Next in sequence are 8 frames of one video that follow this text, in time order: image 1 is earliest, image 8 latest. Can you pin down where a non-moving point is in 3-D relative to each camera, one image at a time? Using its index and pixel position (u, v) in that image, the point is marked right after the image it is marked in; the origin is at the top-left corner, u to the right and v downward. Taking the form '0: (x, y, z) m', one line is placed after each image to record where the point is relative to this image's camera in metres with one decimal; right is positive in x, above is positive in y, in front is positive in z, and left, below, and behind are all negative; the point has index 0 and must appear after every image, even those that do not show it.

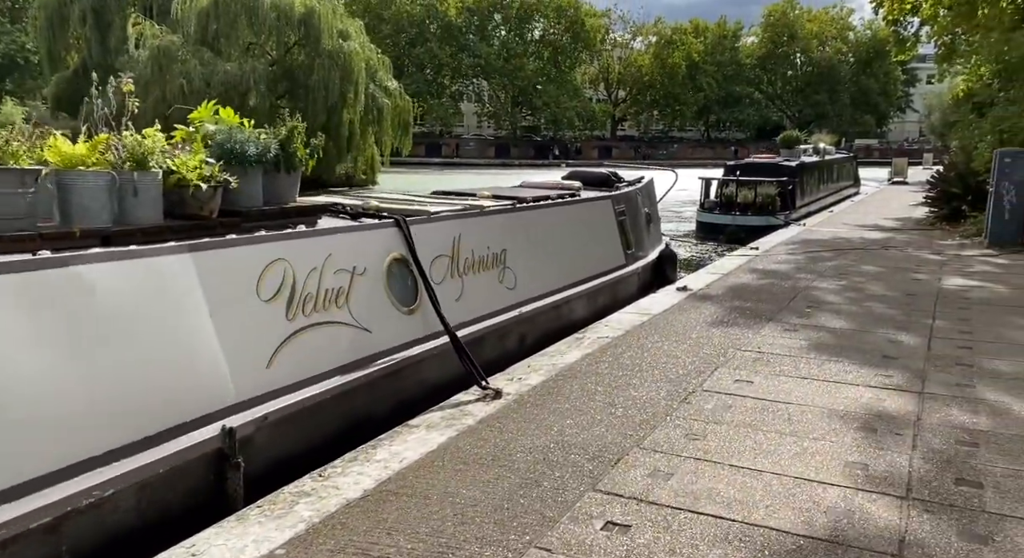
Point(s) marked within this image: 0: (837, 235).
0: (+6.1, +0.8, +15.9) m
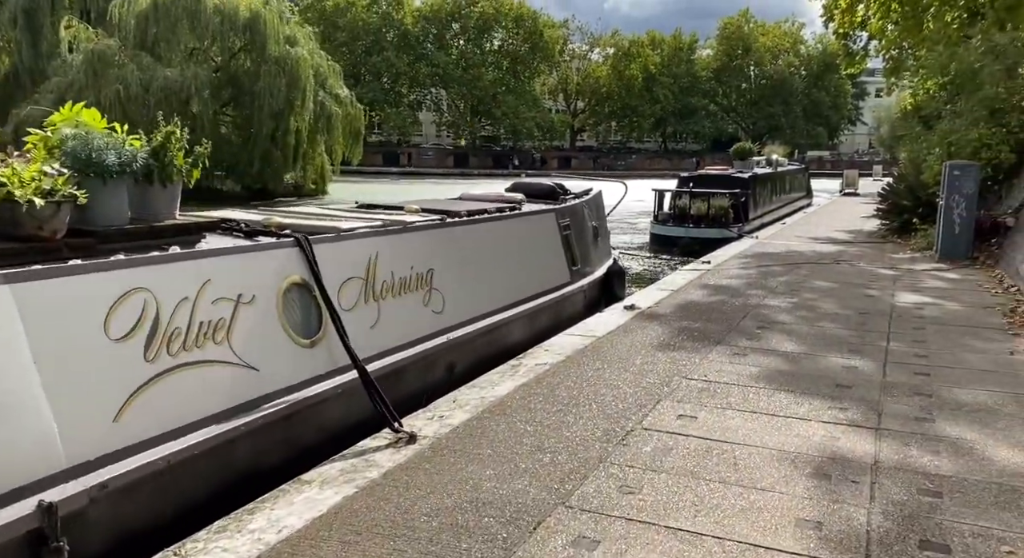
0: (+5.1, +0.6, +15.7) m
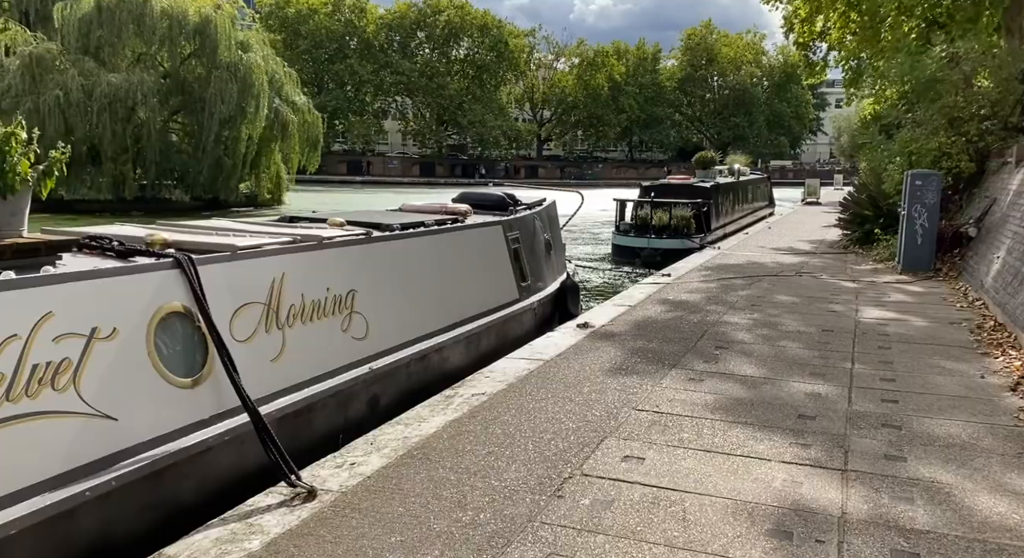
0: (+4.3, +0.4, +15.3) m
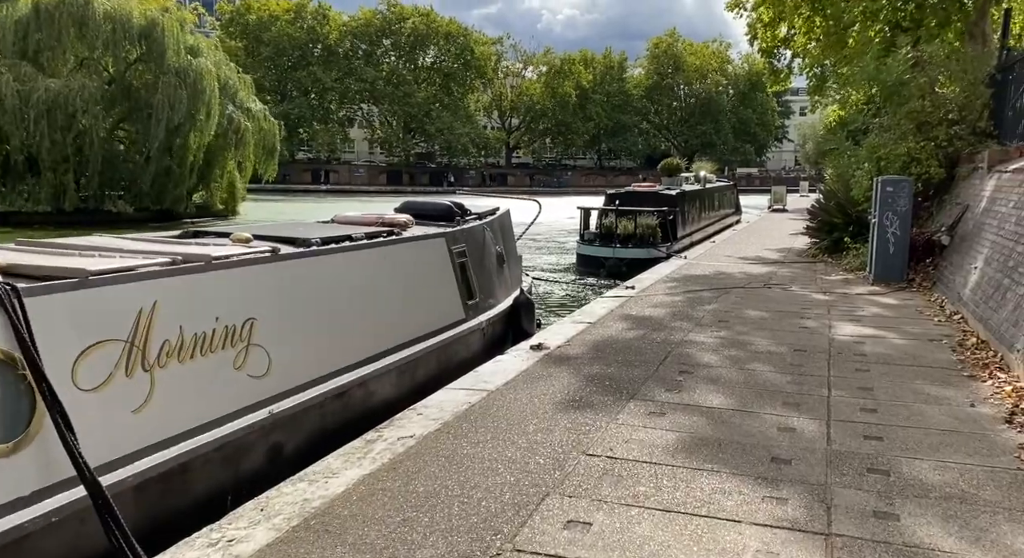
0: (+3.6, +0.2, +14.7) m
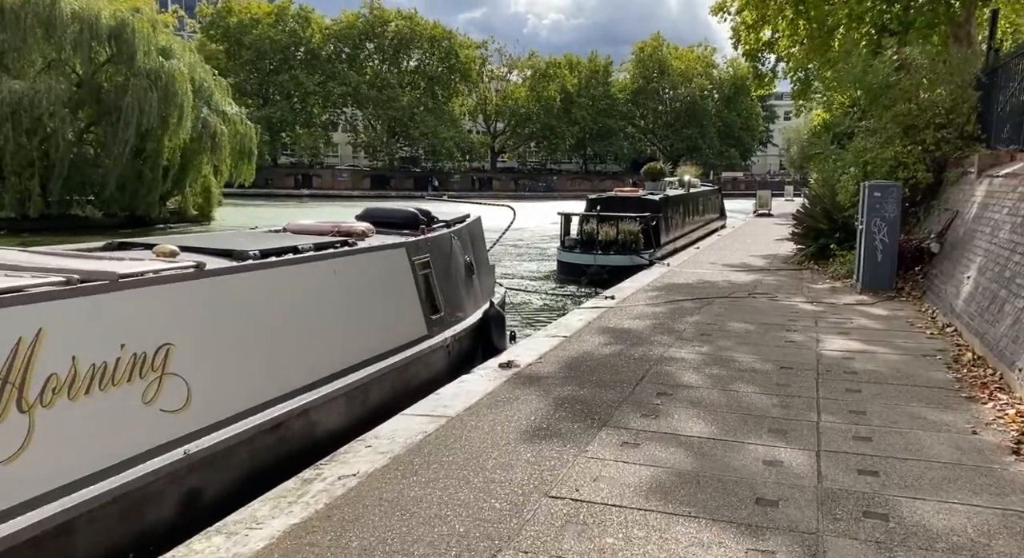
0: (+3.2, 0.0, +14.3) m
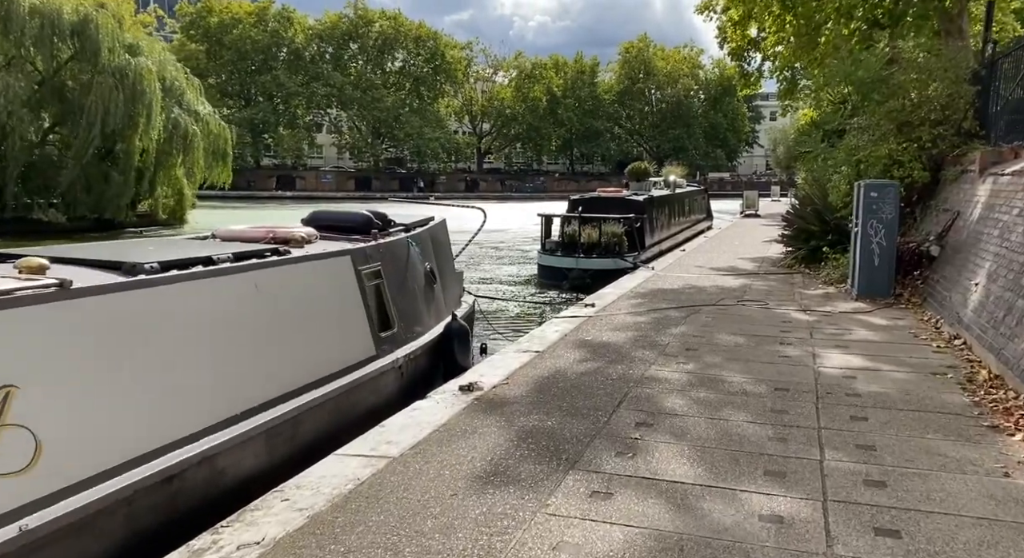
0: (+2.8, -0.1, +13.5) m
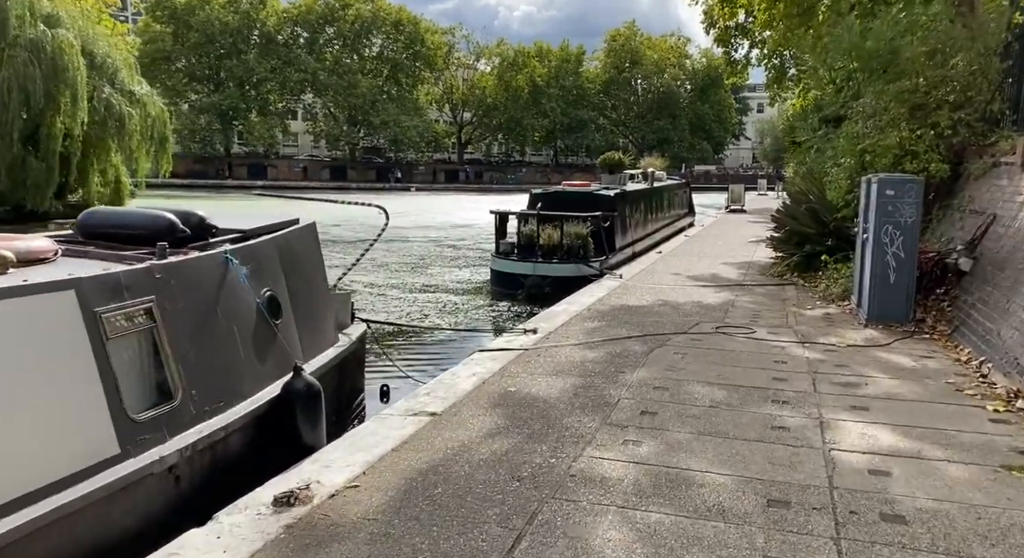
0: (+2.0, -0.2, +11.2) m
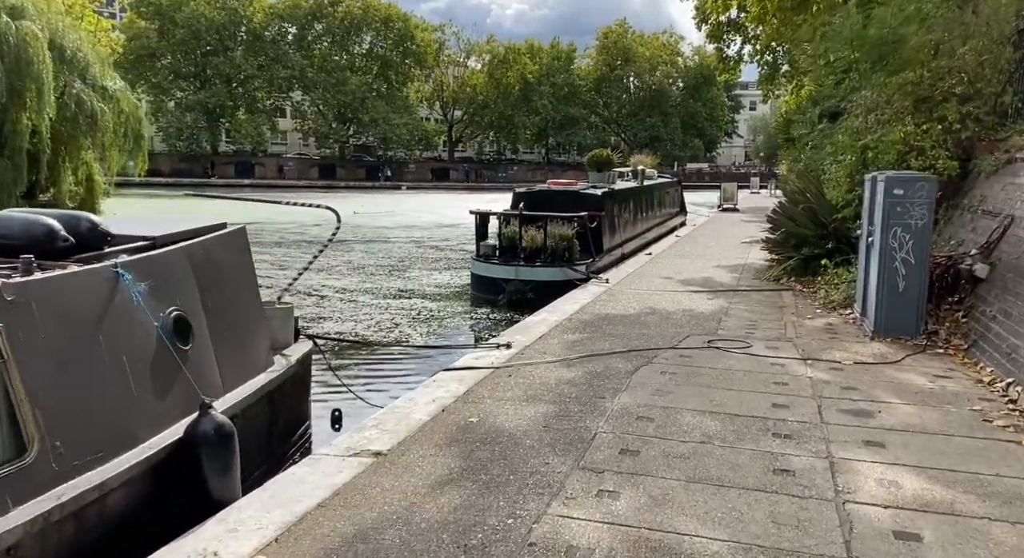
0: (+1.7, -0.3, +10.4) m
